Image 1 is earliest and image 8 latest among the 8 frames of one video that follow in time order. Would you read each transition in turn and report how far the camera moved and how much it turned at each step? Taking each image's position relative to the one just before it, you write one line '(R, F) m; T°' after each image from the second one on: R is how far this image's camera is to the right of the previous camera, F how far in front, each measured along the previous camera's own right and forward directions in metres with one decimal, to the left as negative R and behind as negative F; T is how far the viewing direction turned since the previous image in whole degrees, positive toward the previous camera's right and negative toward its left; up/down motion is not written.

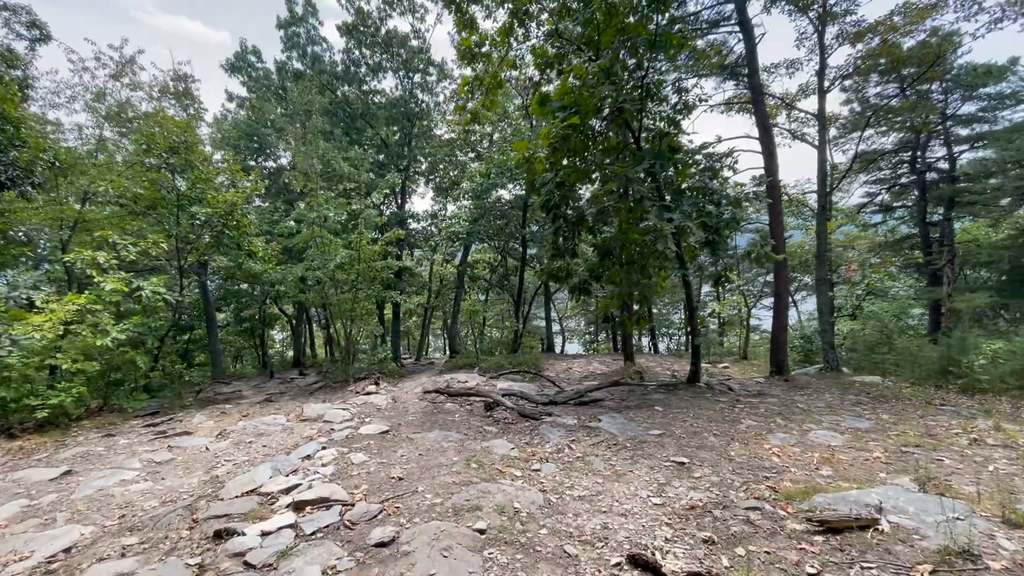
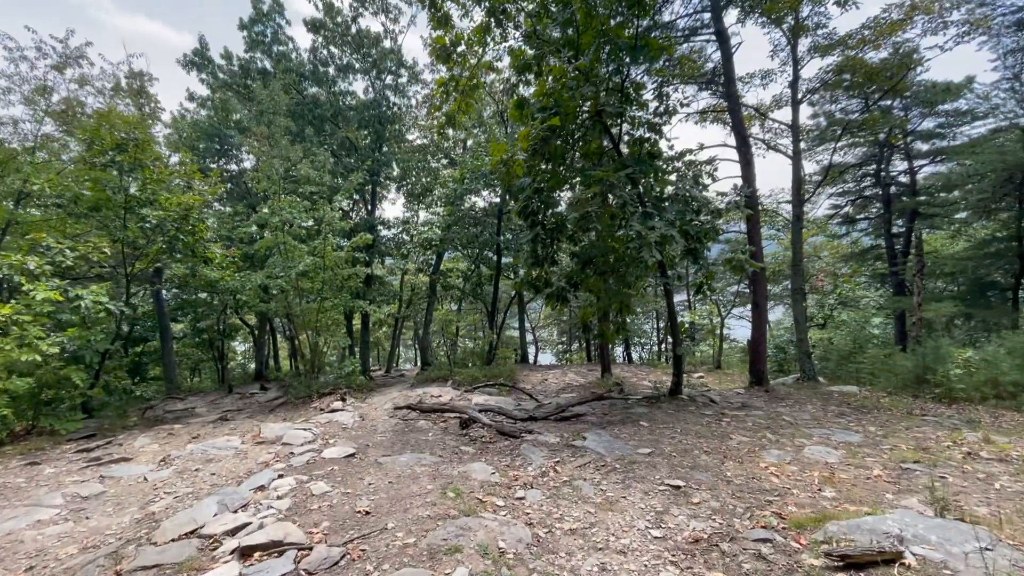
(-0.1, +0.3) m; +3°
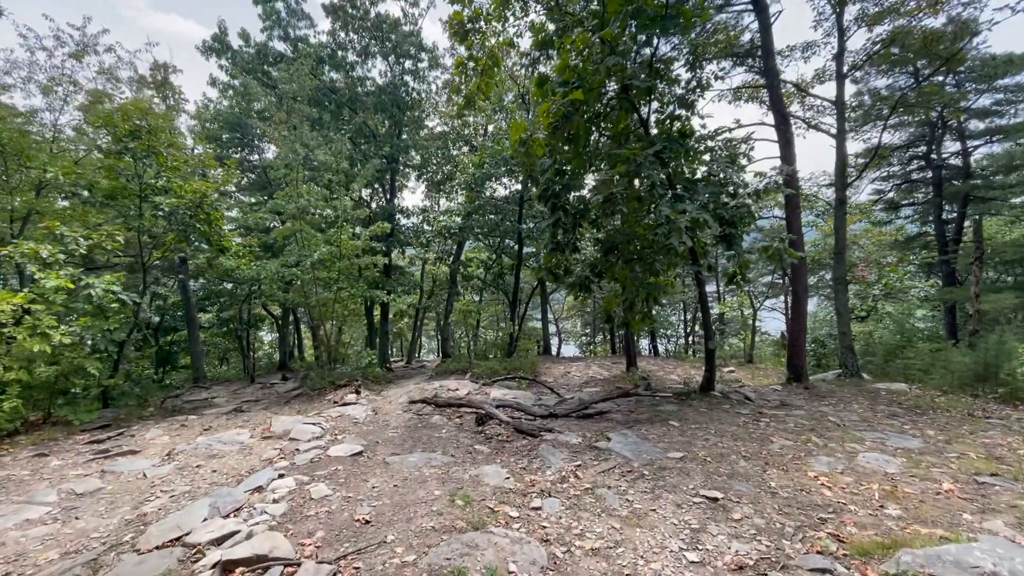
(0.0, +0.3) m; -3°
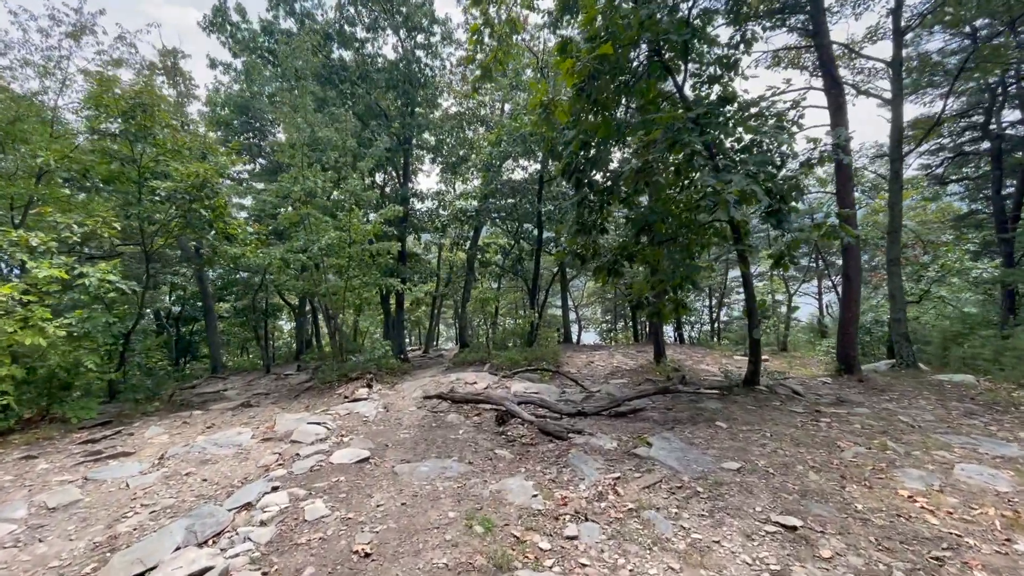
(0.0, +0.5) m; -2°
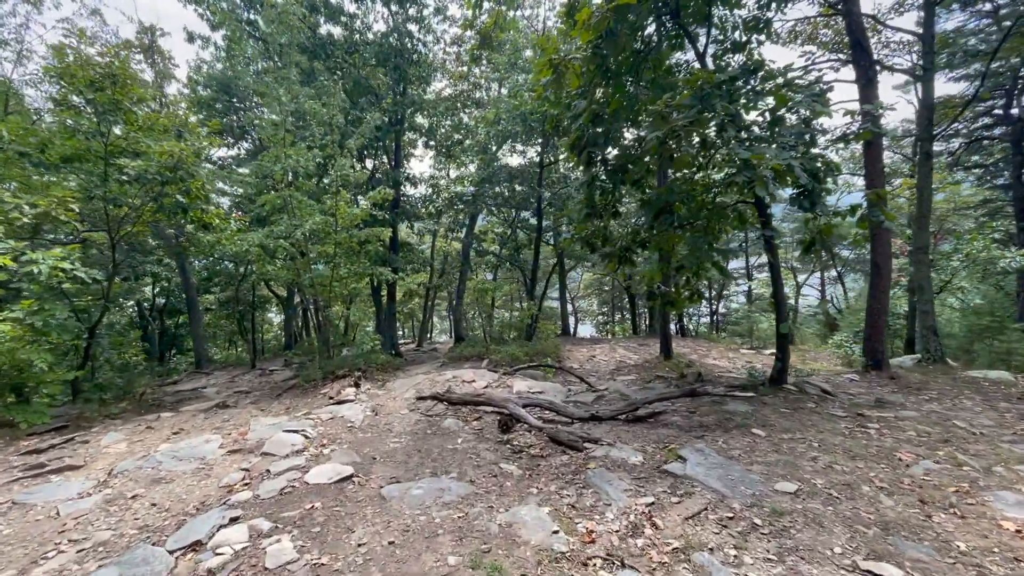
(-0.1, +0.5) m; +1°
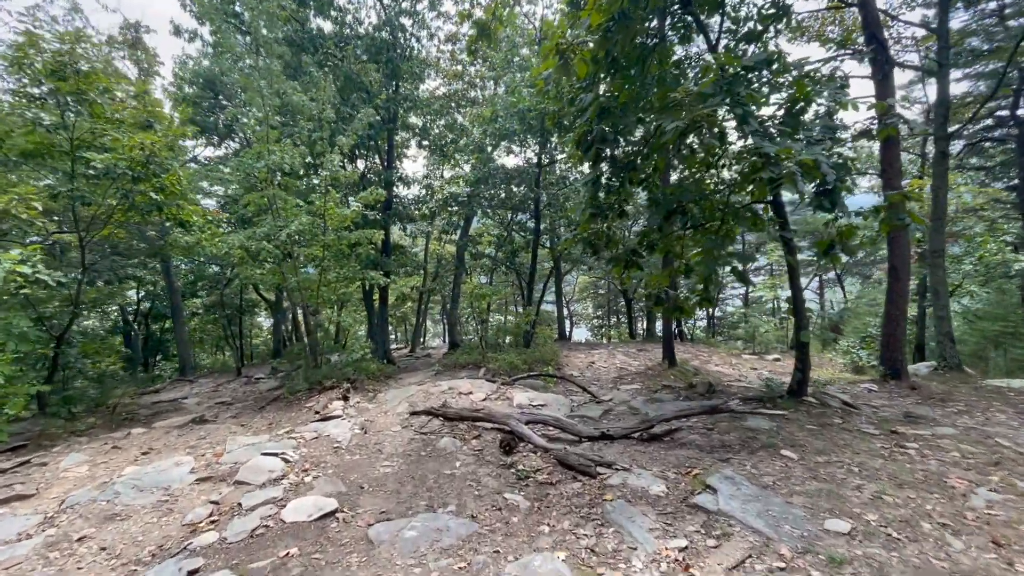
(-0.1, +0.4) m; +1°
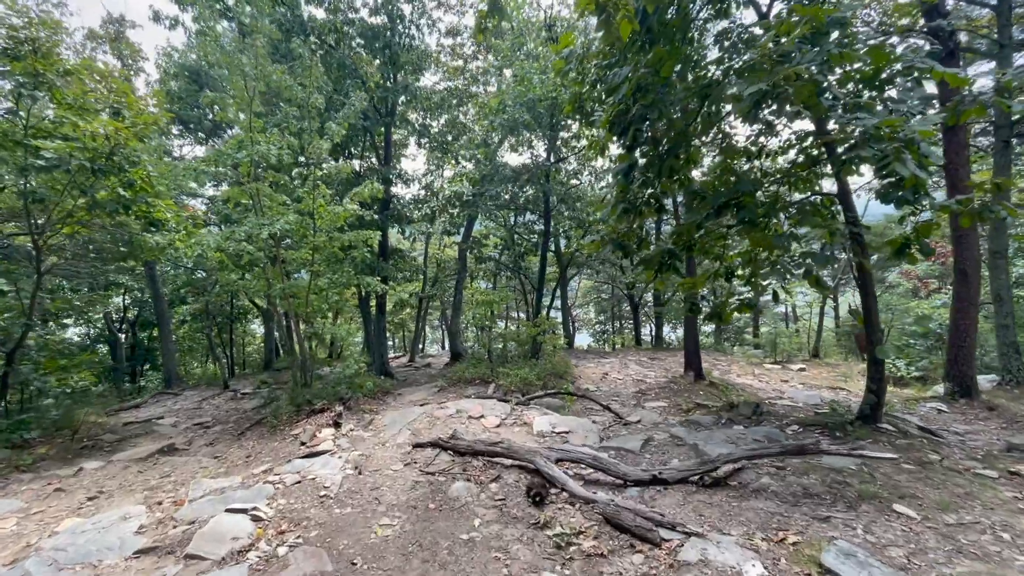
(-0.2, +0.7) m; 0°
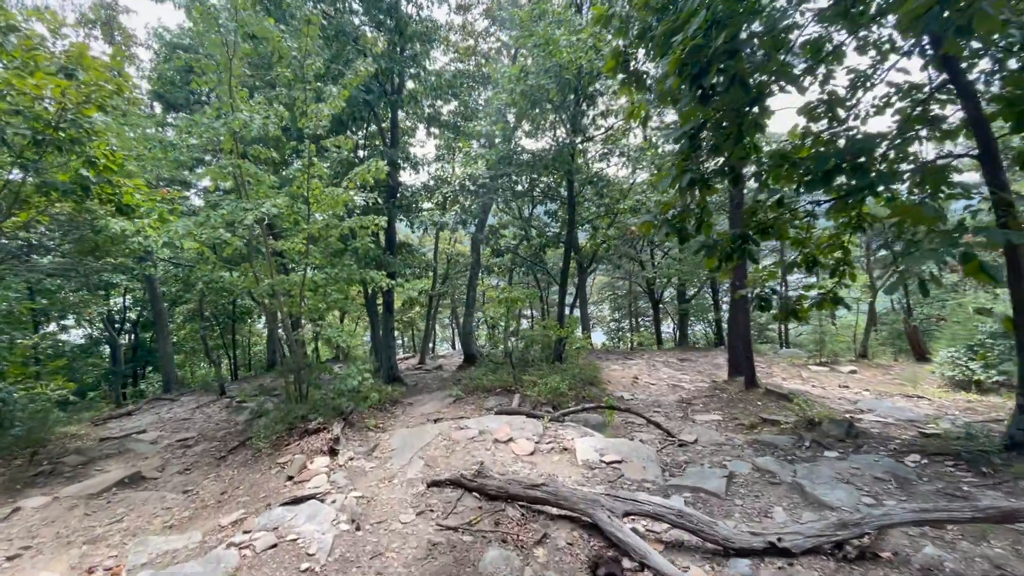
(-0.2, +0.9) m; -1°
